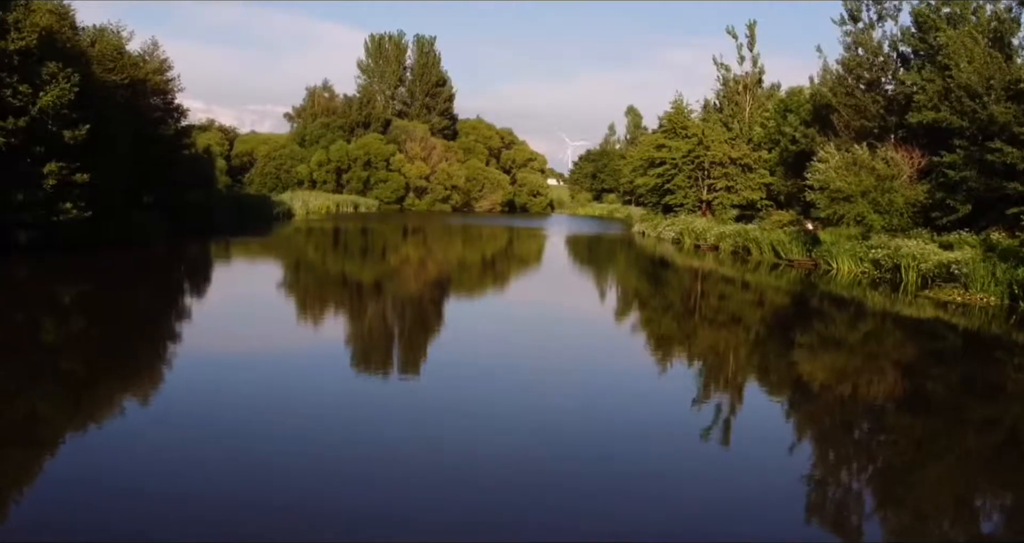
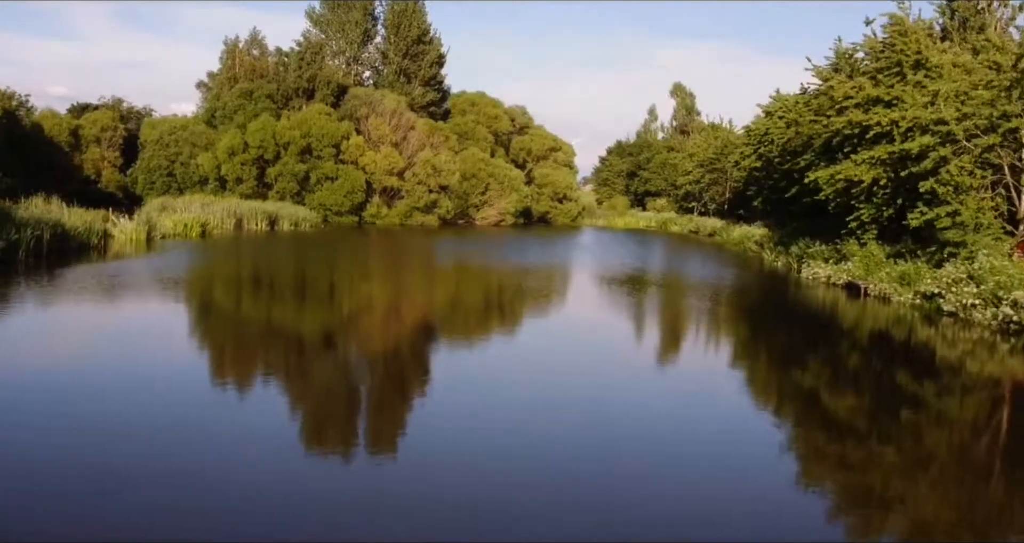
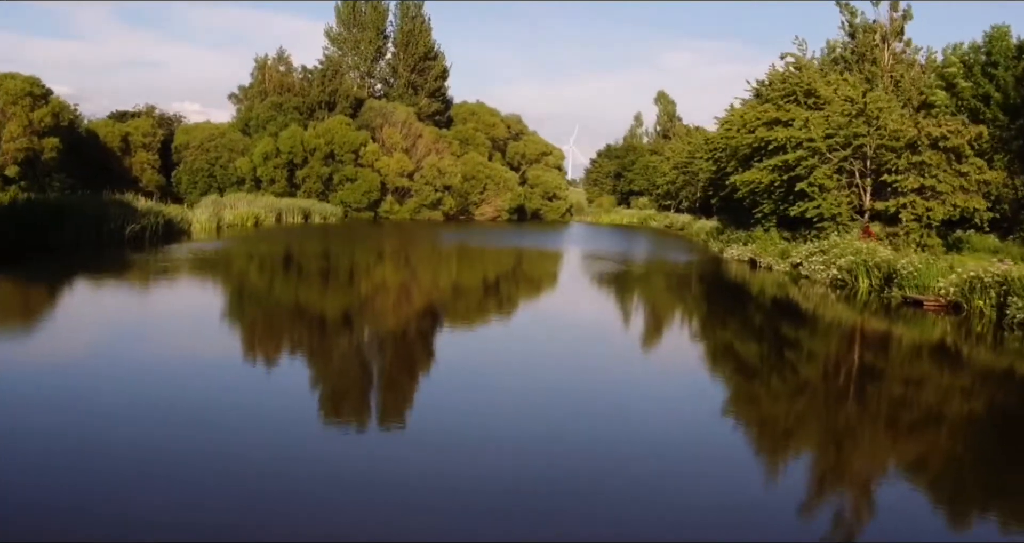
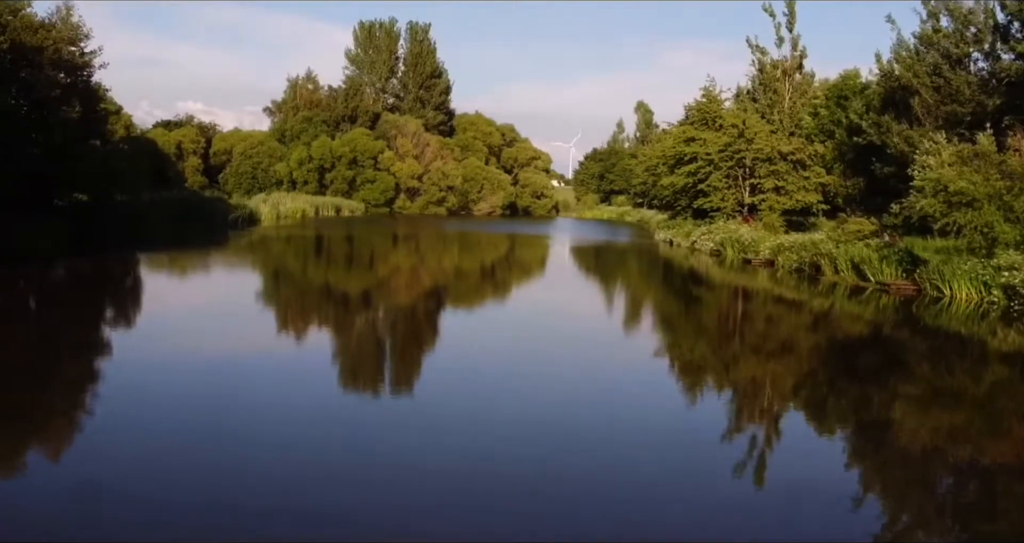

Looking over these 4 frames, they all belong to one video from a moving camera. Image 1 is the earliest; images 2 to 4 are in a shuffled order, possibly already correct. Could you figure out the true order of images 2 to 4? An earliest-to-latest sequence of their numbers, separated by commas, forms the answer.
4, 3, 2
